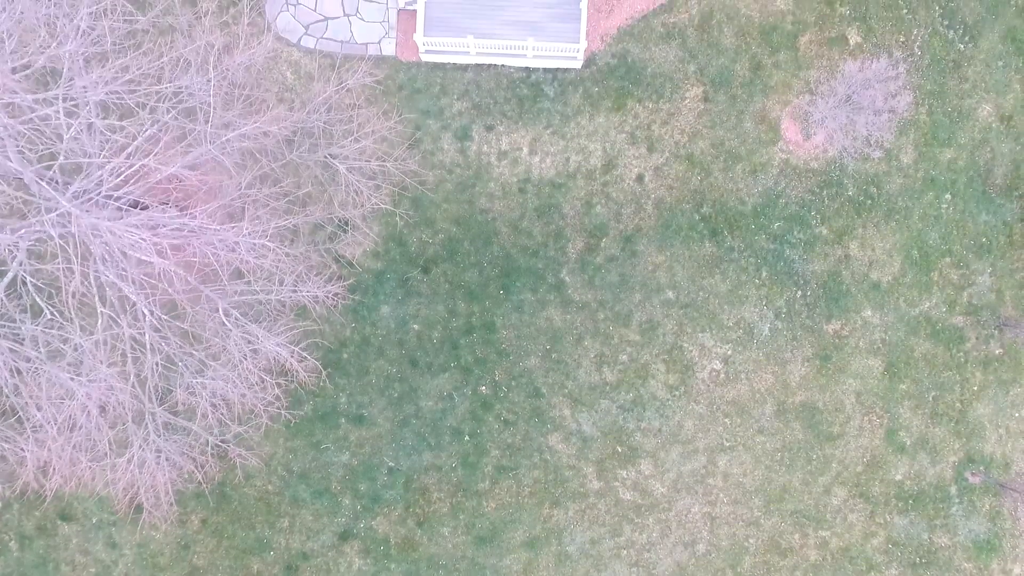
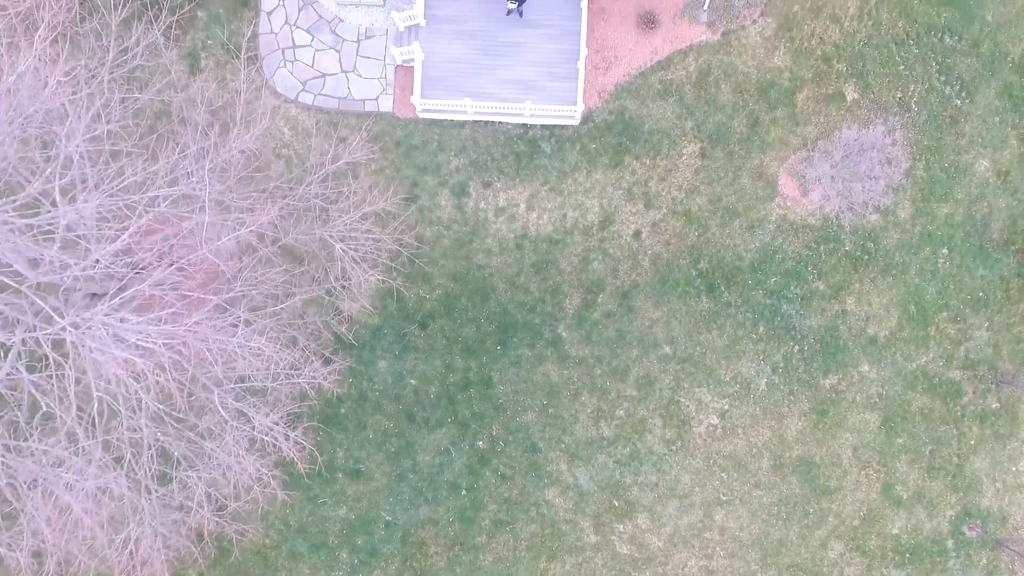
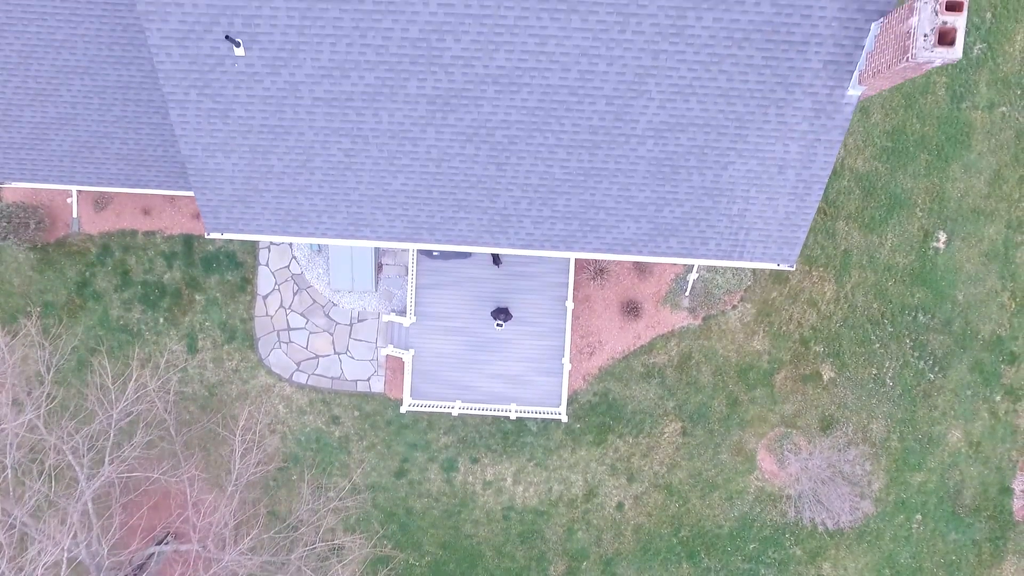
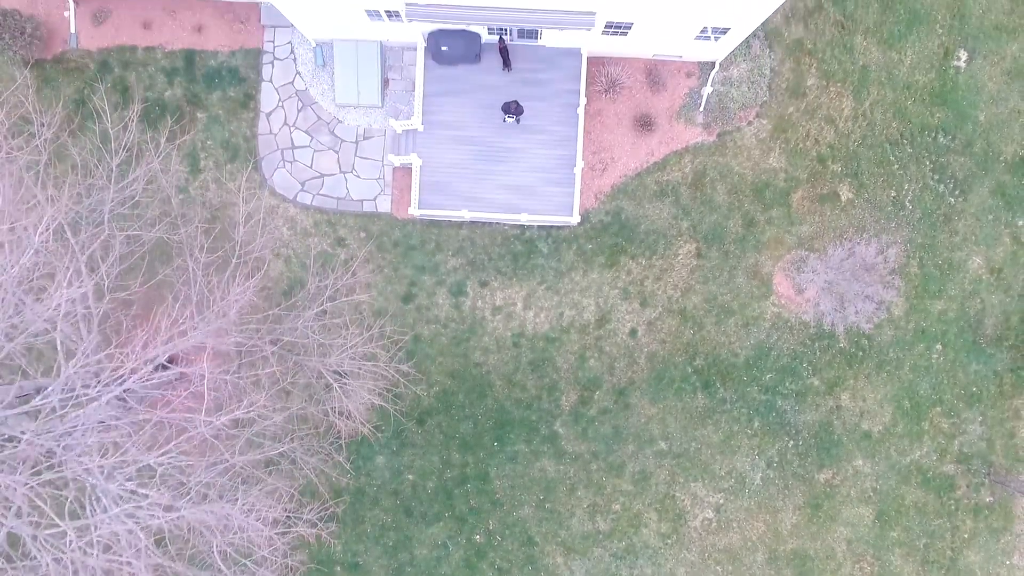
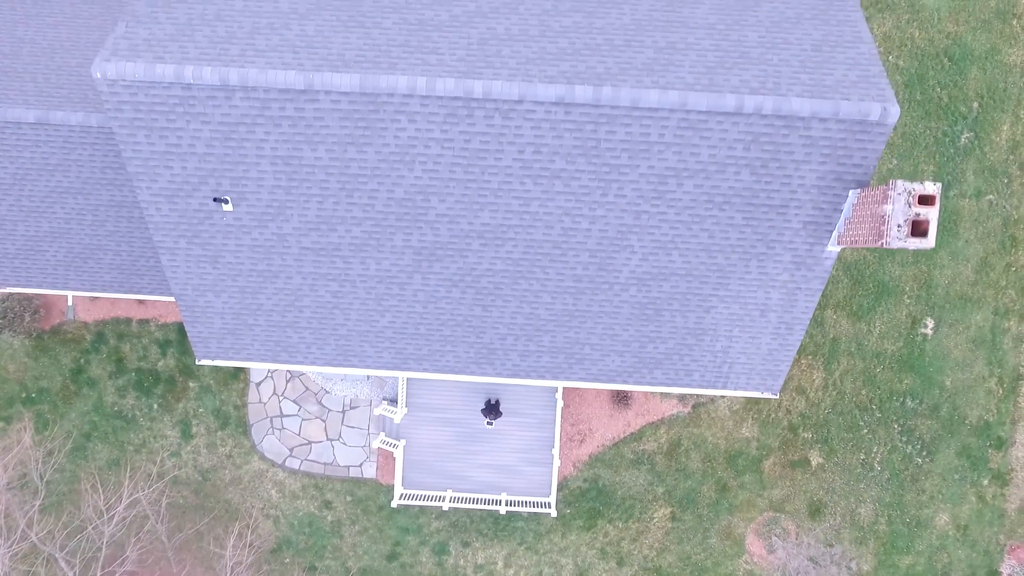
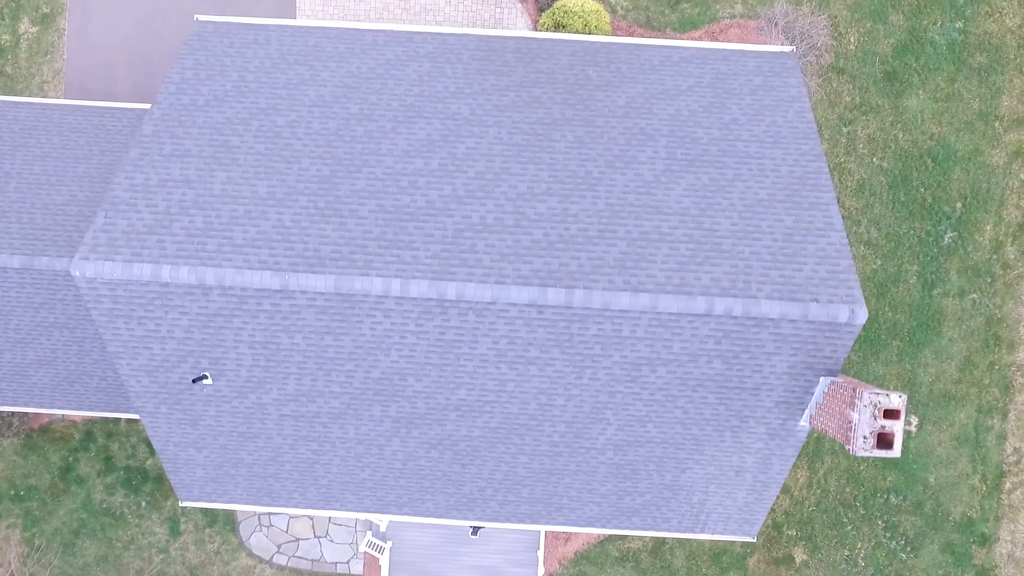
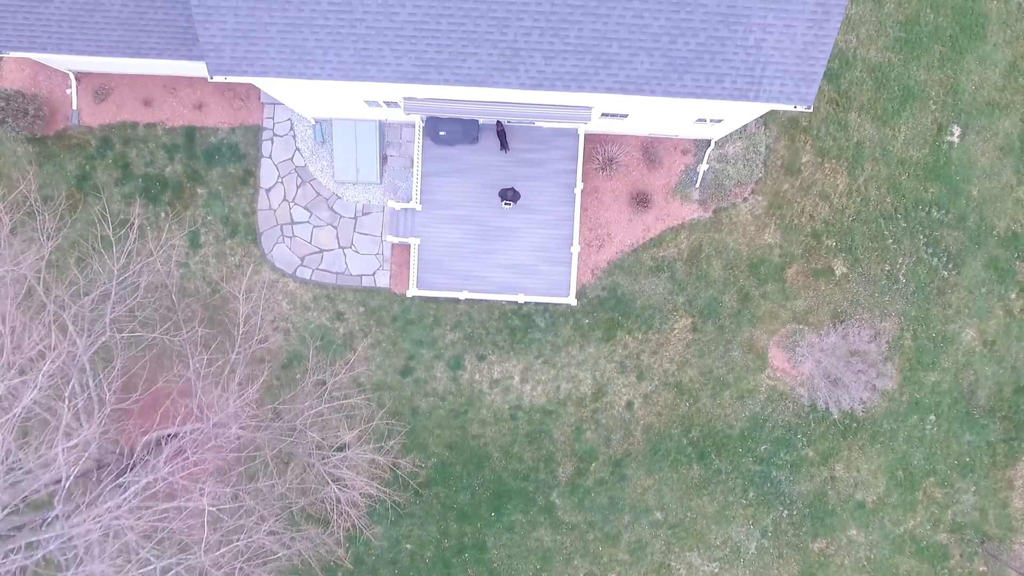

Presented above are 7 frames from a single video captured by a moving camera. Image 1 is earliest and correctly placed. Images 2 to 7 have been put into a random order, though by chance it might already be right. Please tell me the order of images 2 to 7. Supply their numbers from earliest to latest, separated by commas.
2, 4, 7, 3, 5, 6
